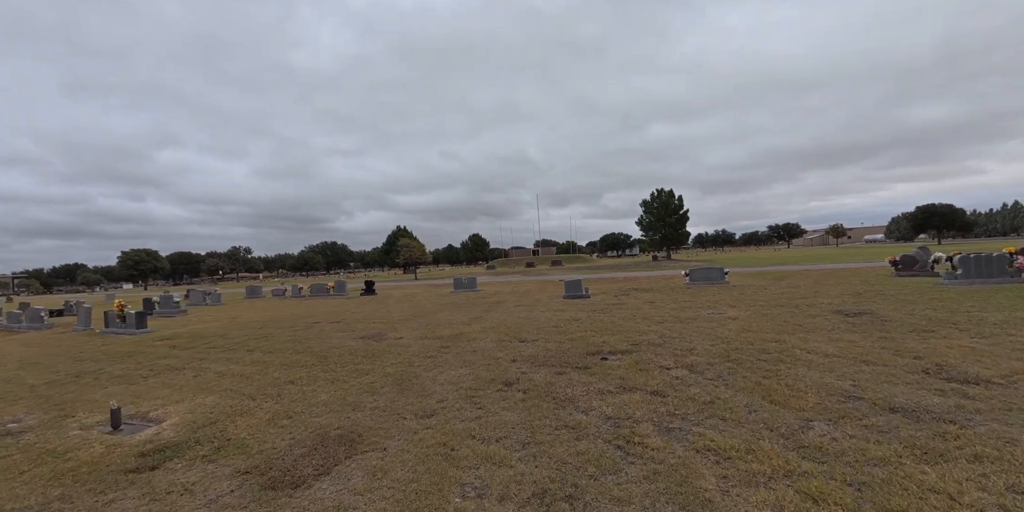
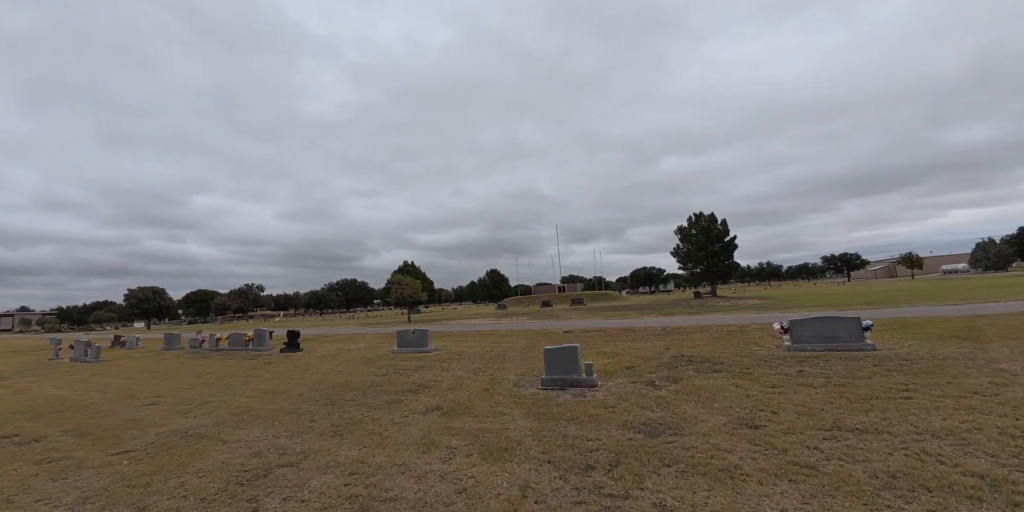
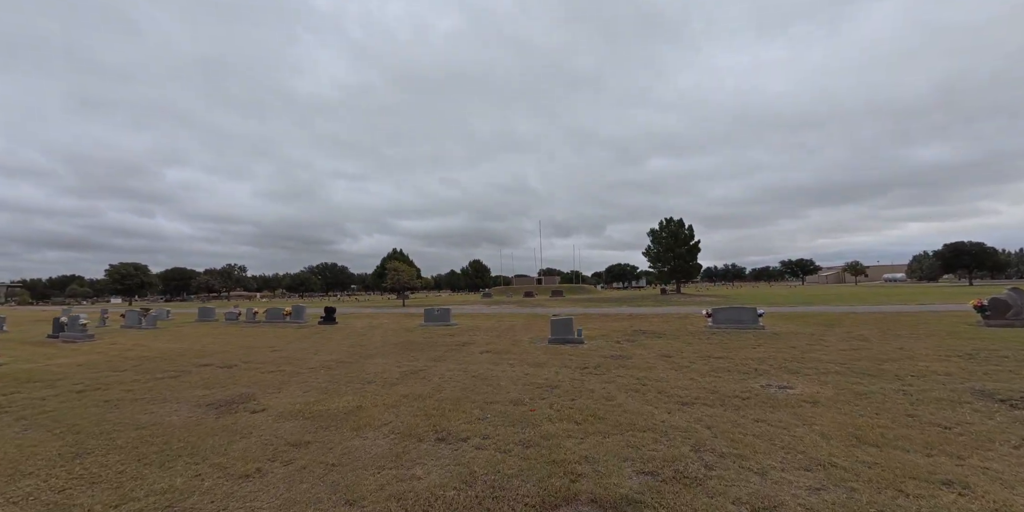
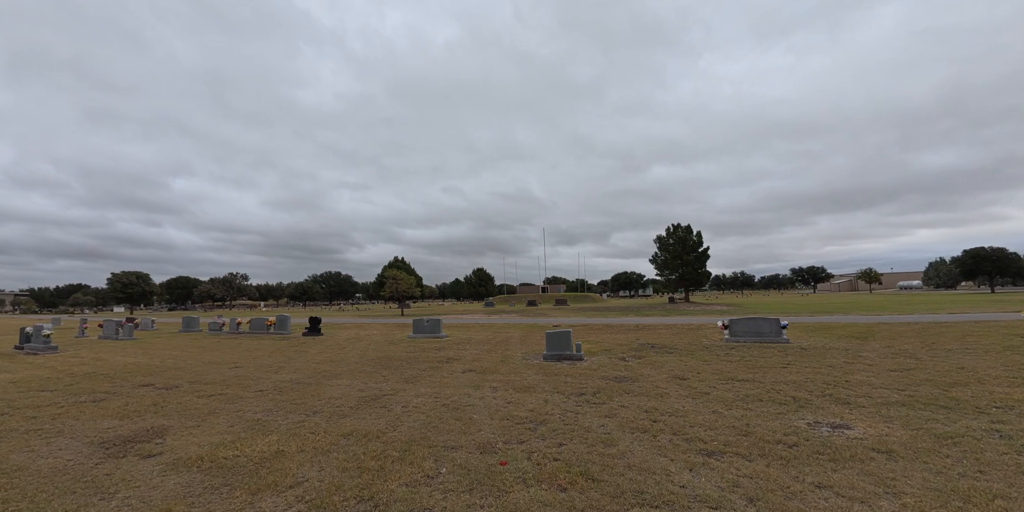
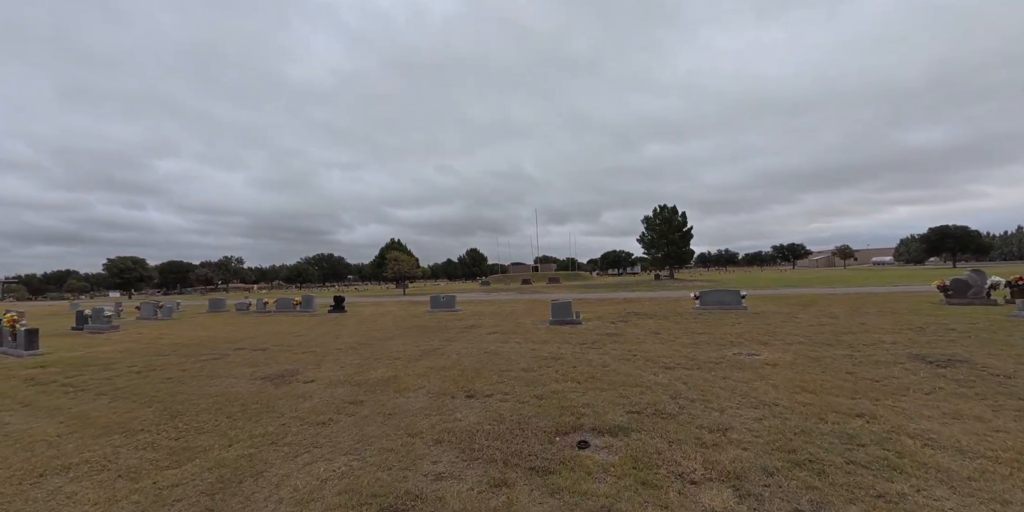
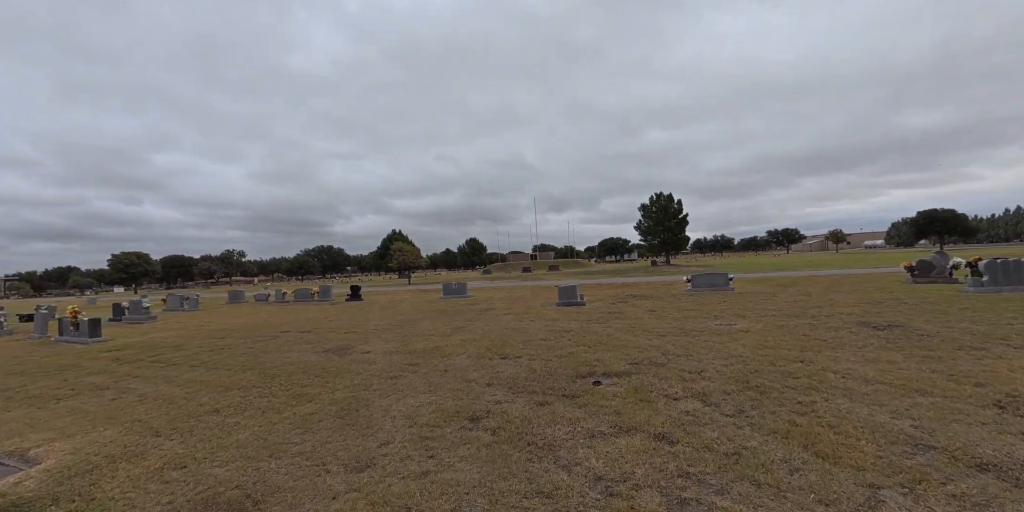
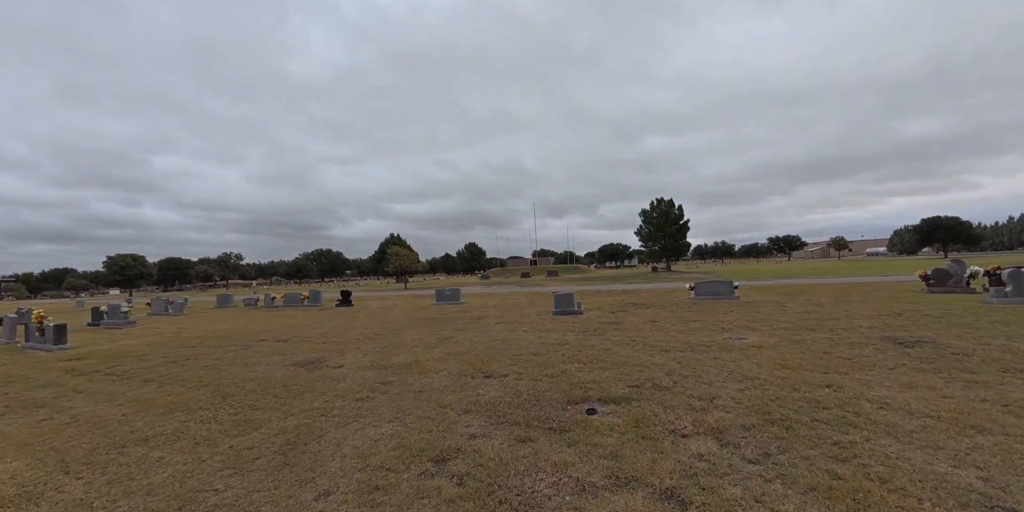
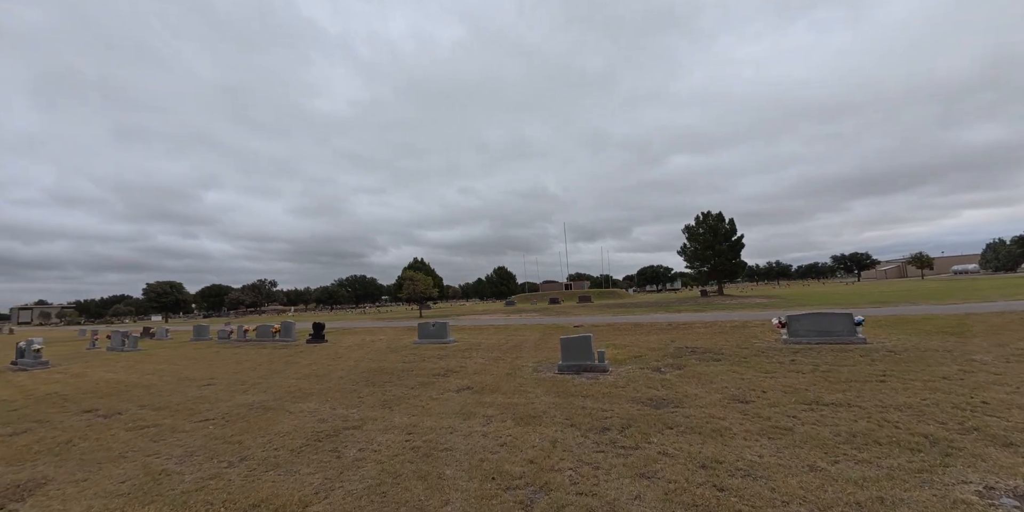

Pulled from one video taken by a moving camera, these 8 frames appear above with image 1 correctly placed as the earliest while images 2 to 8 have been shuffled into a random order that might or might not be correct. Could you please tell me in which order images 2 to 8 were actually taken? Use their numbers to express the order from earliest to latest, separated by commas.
6, 7, 5, 3, 4, 8, 2
